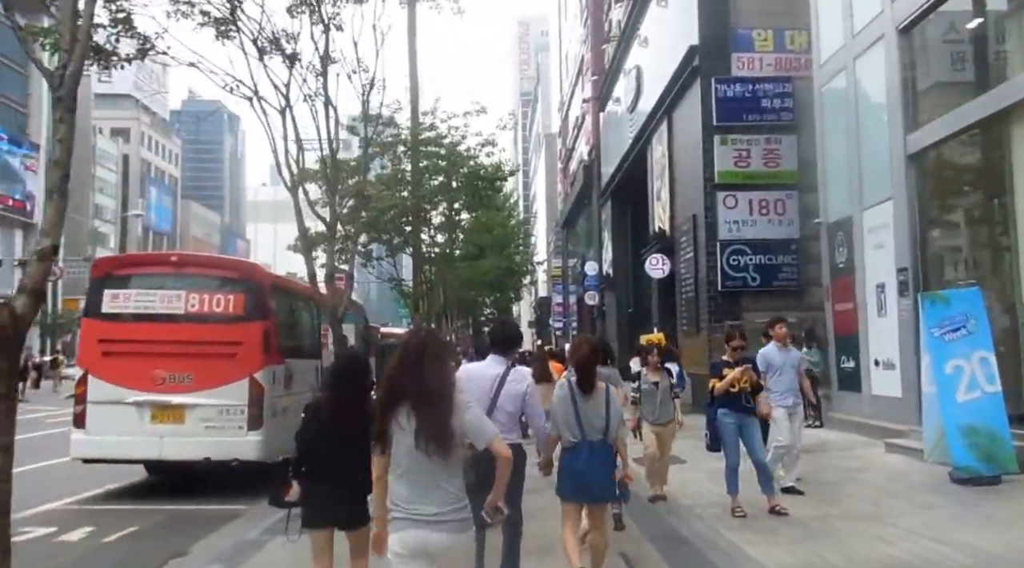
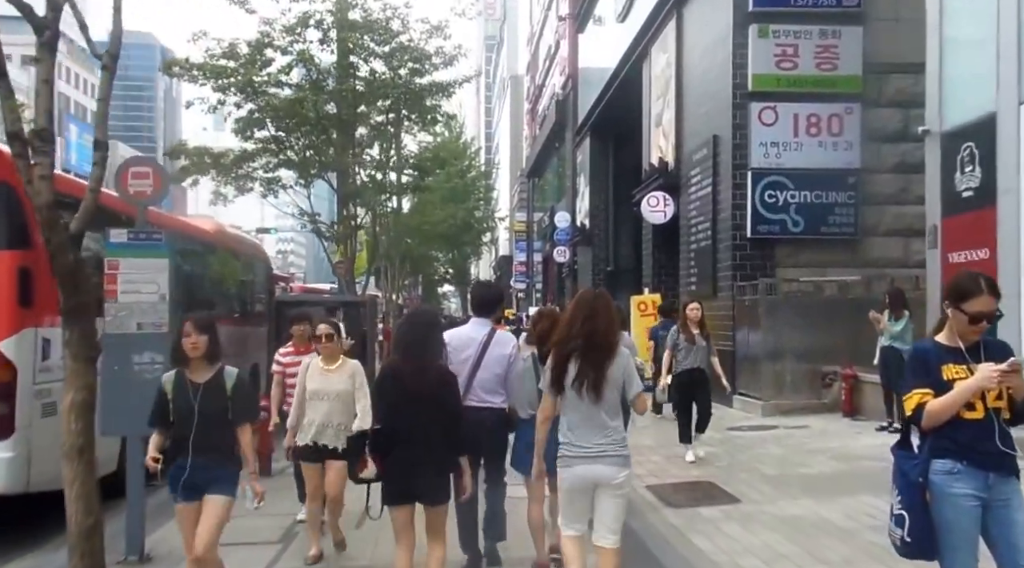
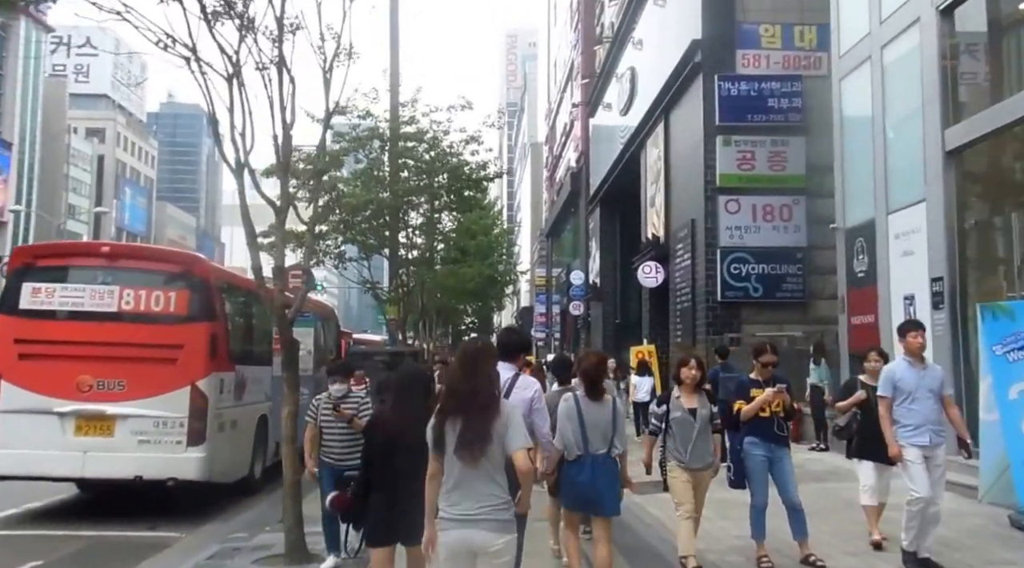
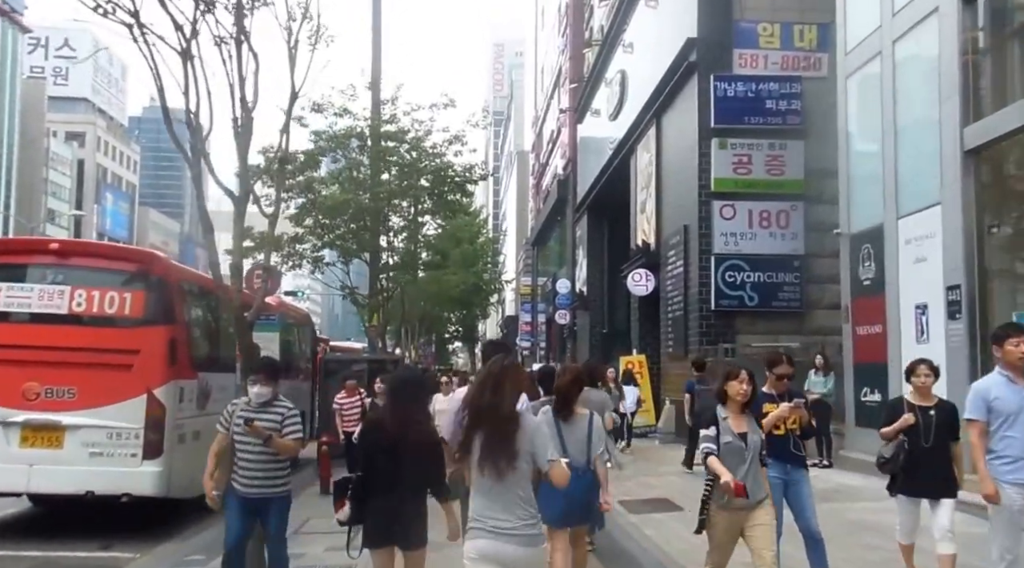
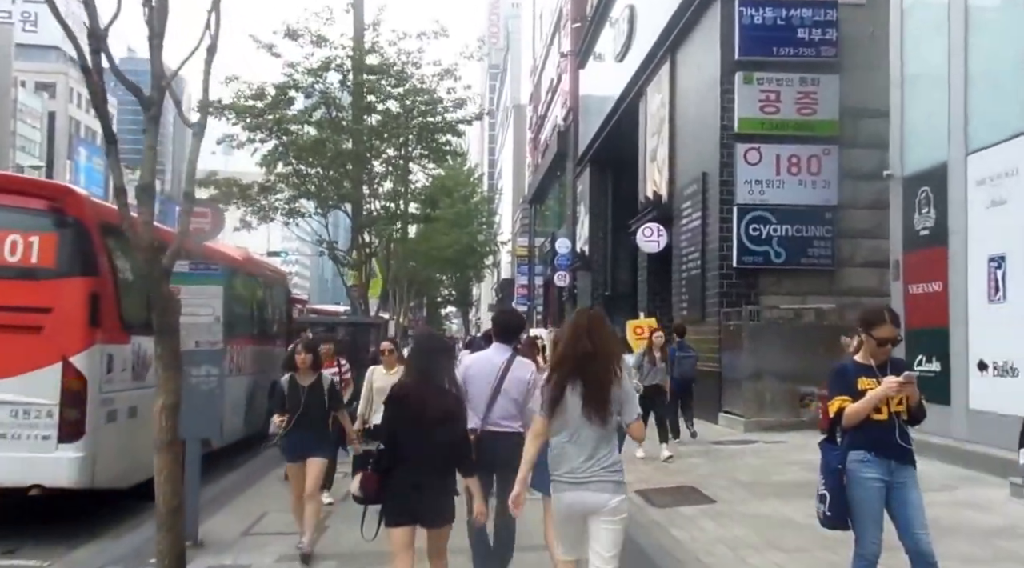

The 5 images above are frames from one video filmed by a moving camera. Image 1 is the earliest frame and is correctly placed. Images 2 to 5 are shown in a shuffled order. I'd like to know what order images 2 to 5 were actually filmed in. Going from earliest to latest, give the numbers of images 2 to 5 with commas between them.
3, 4, 5, 2
